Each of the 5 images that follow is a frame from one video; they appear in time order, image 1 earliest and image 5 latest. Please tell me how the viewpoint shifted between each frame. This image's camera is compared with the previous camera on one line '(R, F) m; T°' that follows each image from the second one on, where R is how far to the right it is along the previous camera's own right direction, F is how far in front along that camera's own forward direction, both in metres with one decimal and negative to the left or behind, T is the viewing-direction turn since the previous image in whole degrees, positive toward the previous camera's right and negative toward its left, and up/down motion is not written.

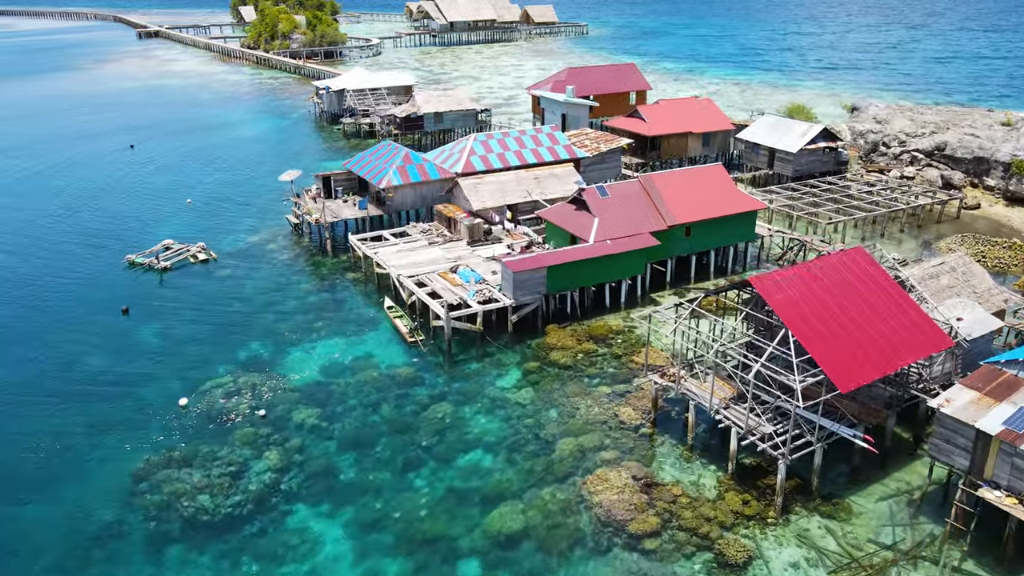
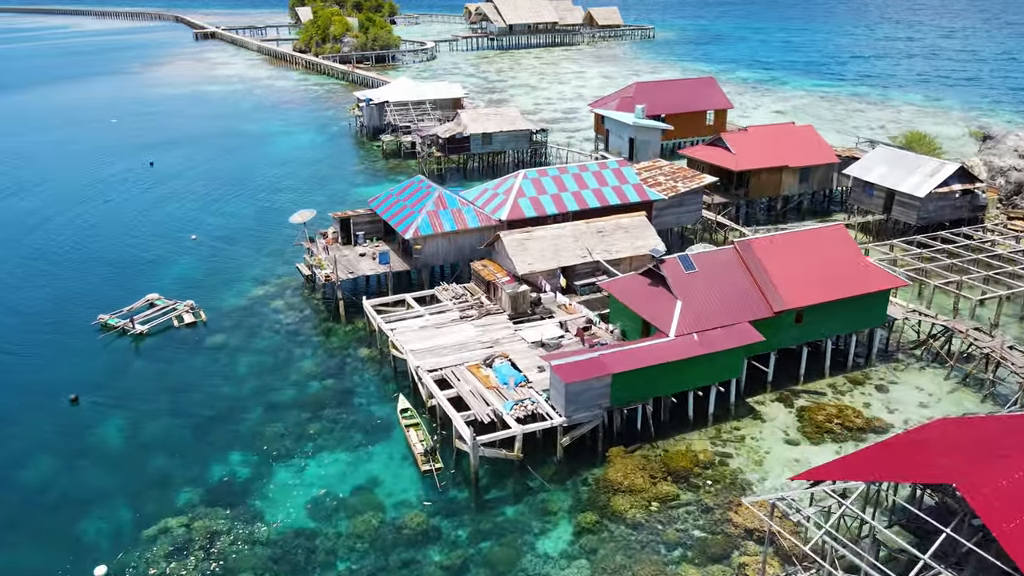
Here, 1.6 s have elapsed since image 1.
(0.0, +6.3) m; -4°
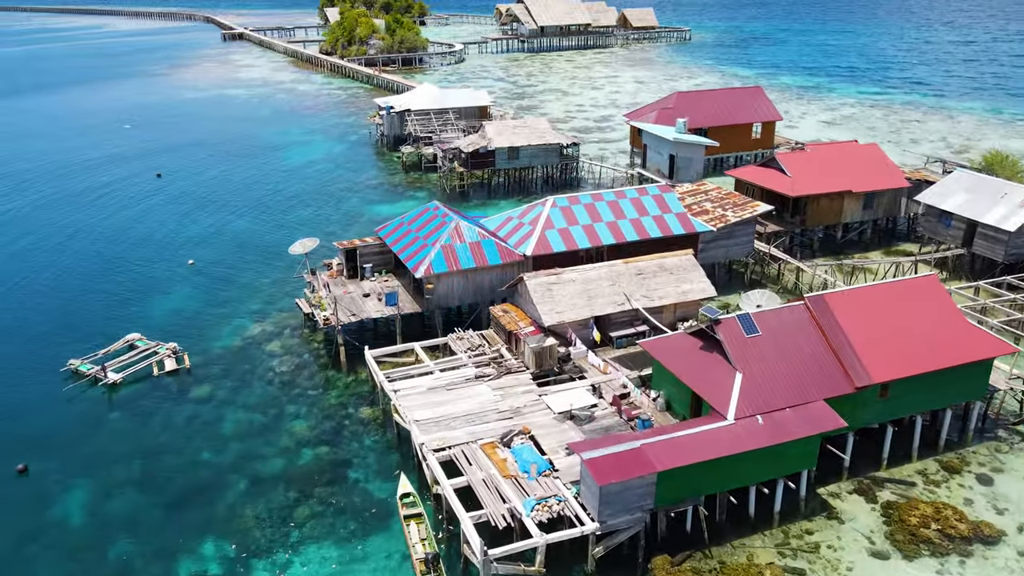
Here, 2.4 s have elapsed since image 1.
(+0.1, +3.4) m; -2°
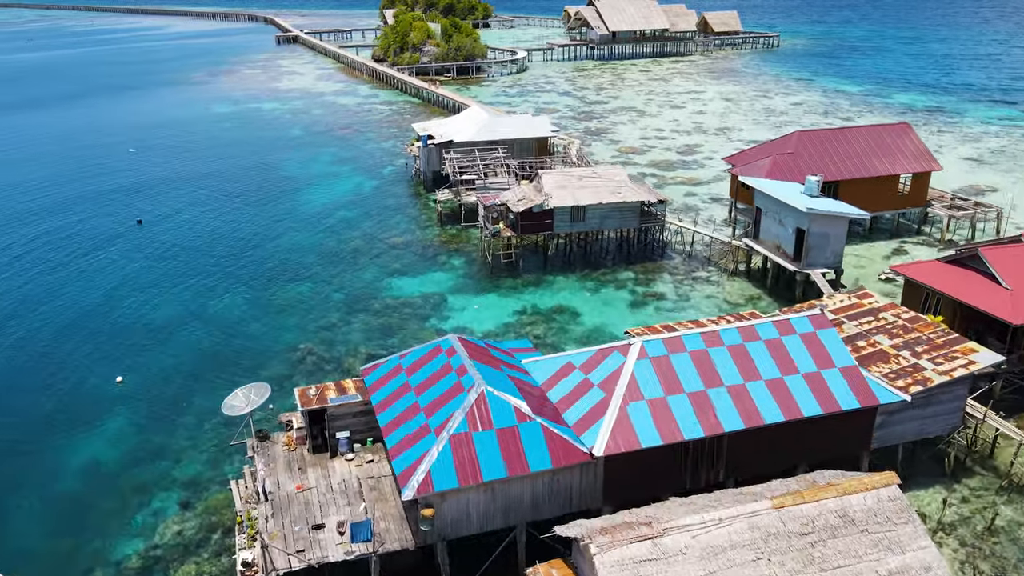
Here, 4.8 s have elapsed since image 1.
(0.0, +9.9) m; -4°
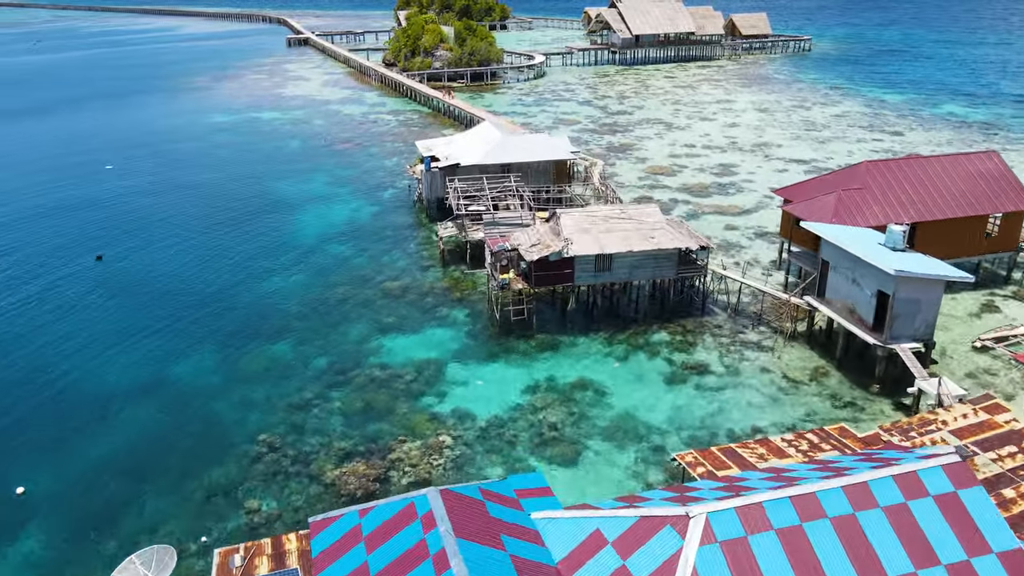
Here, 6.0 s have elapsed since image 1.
(+0.1, +5.0) m; -1°
